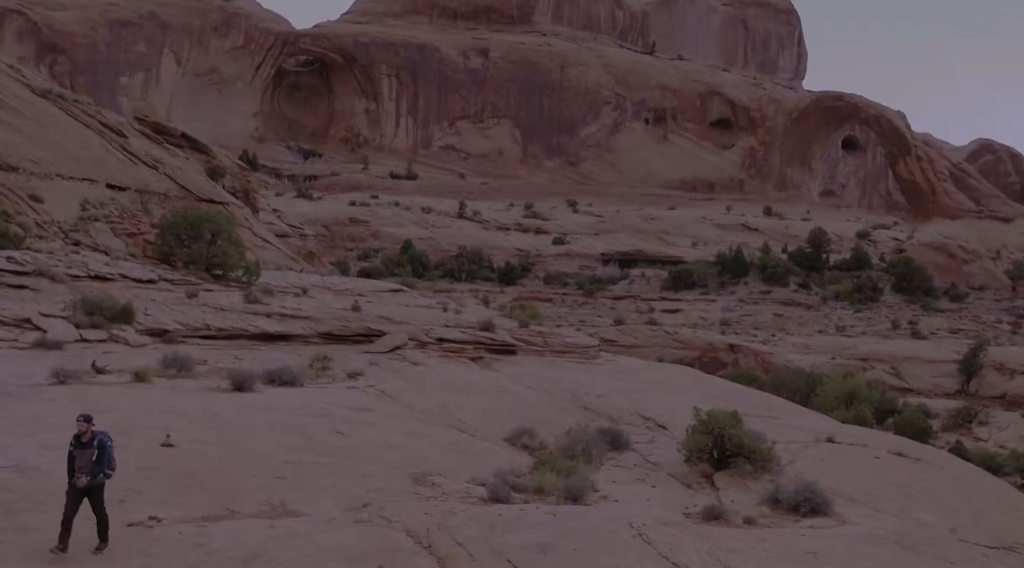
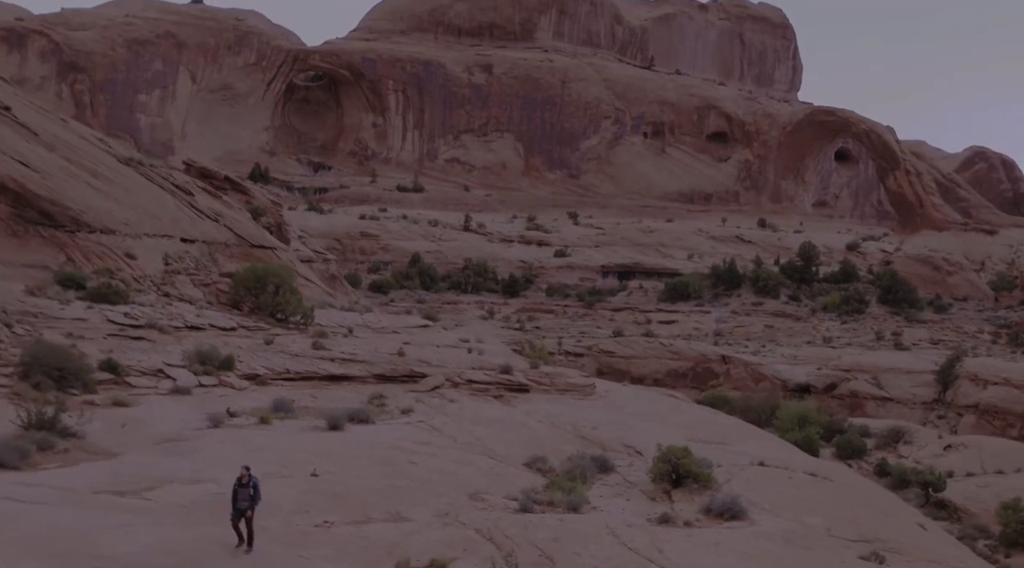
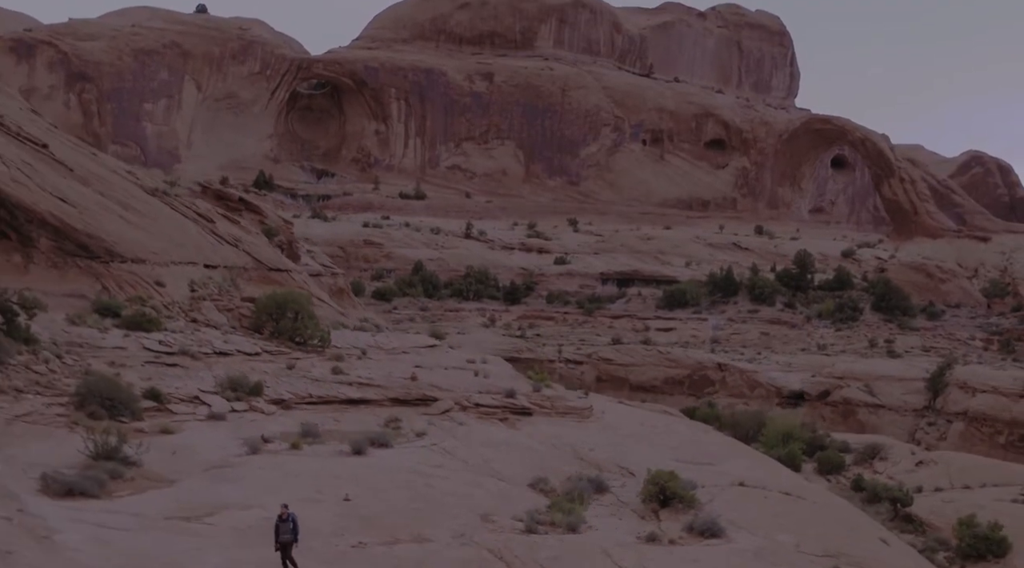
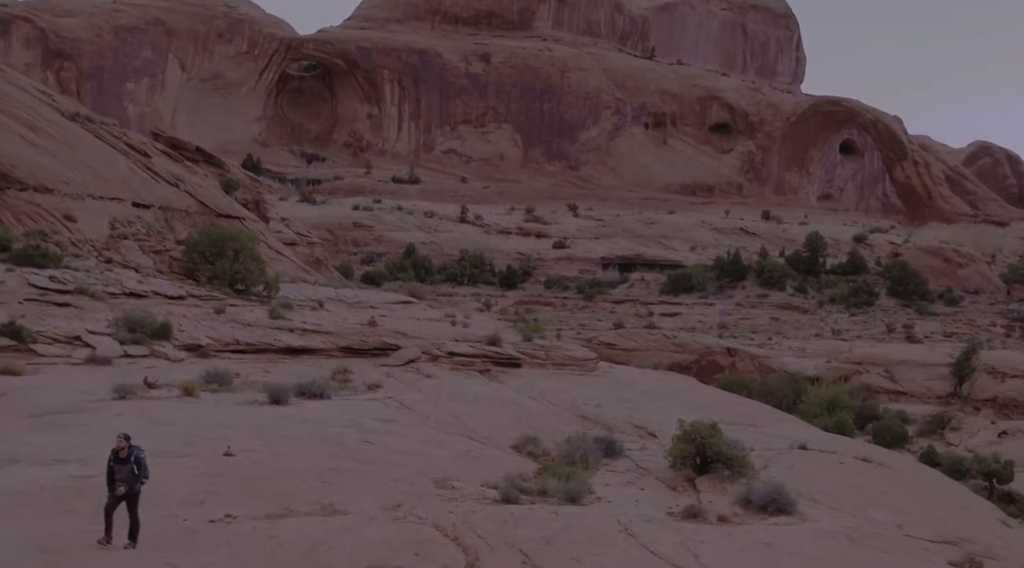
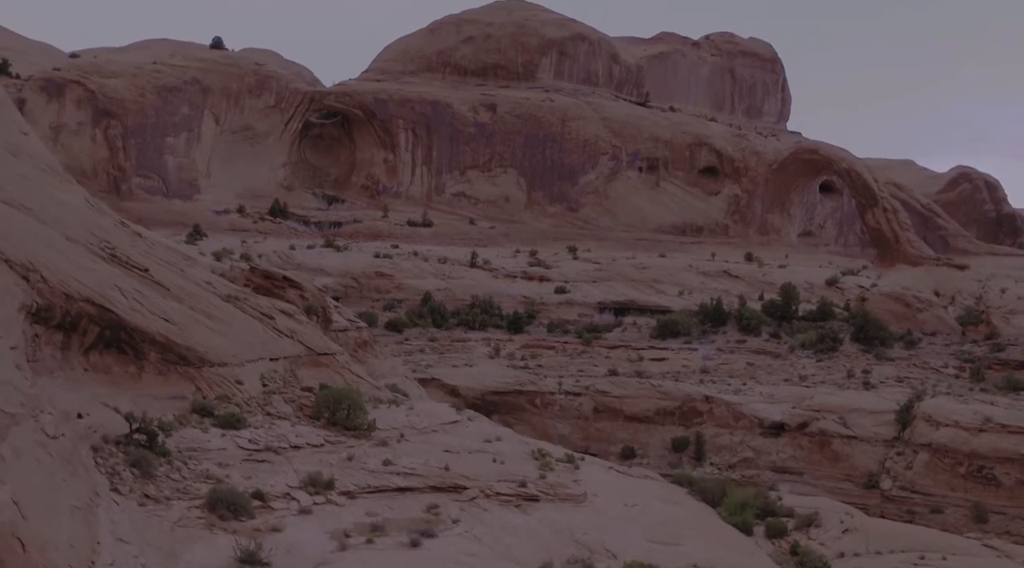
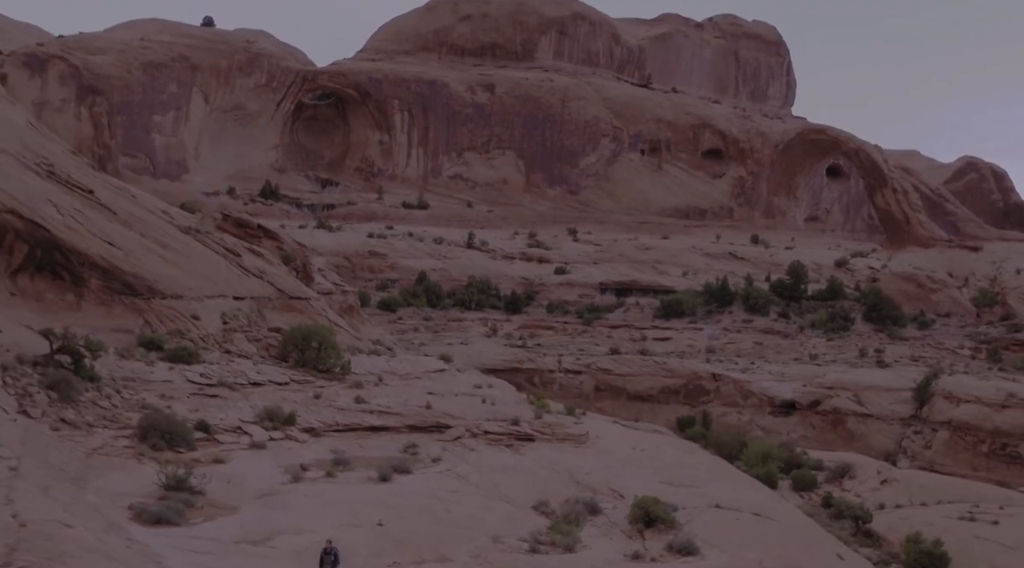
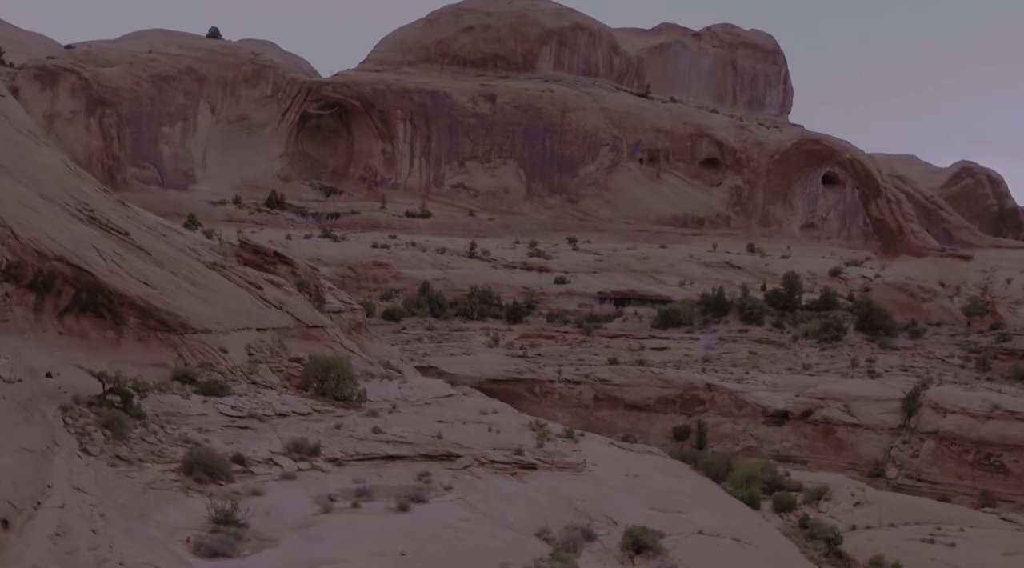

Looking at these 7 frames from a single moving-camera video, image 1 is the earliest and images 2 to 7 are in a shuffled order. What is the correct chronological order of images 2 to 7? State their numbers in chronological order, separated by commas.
4, 2, 3, 6, 7, 5
